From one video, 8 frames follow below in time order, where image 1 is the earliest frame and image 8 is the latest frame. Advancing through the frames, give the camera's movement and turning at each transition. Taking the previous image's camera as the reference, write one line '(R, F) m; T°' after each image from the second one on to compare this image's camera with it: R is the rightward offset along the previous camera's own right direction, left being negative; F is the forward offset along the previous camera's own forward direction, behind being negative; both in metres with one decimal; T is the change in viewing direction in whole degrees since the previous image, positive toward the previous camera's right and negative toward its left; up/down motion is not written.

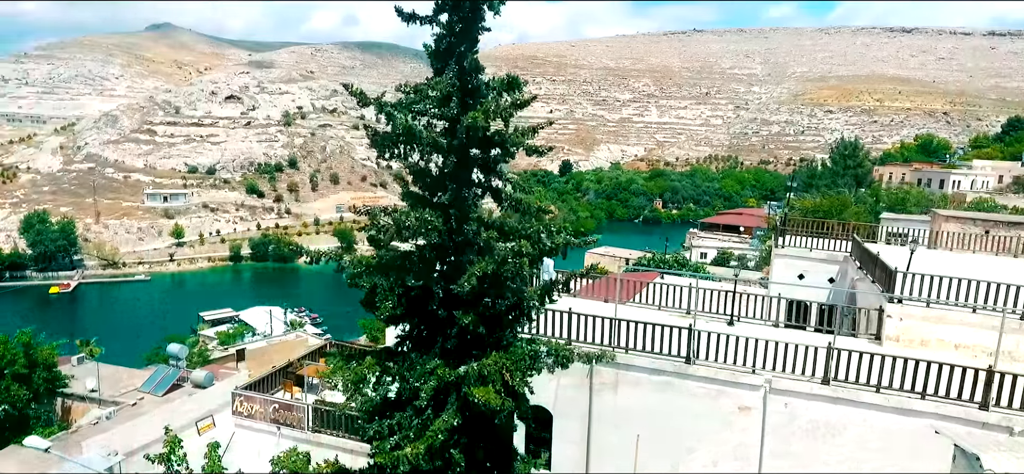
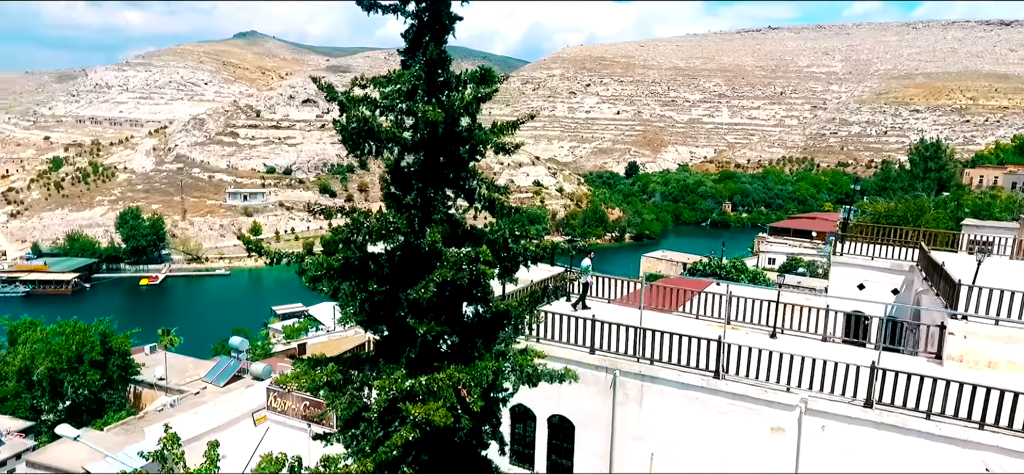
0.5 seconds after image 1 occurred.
(+0.4, +0.2) m; -6°
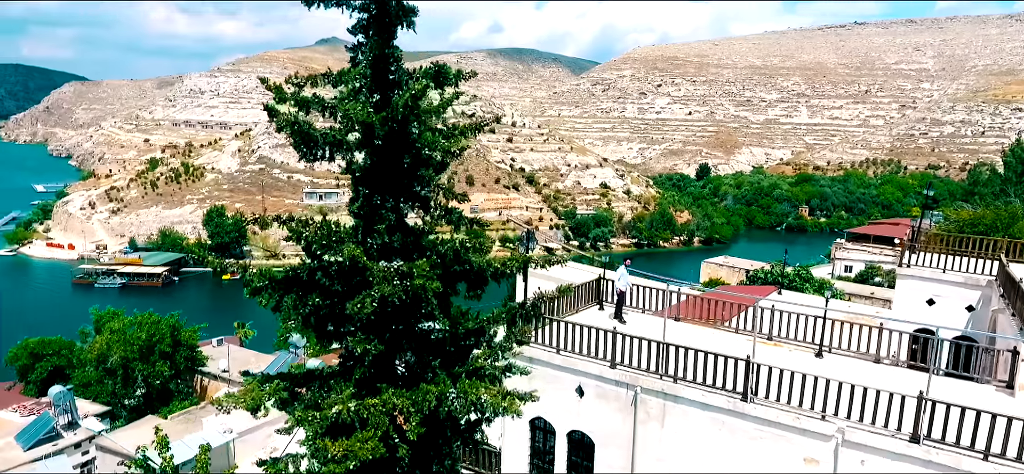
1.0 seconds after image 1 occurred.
(+0.4, +0.3) m; -6°
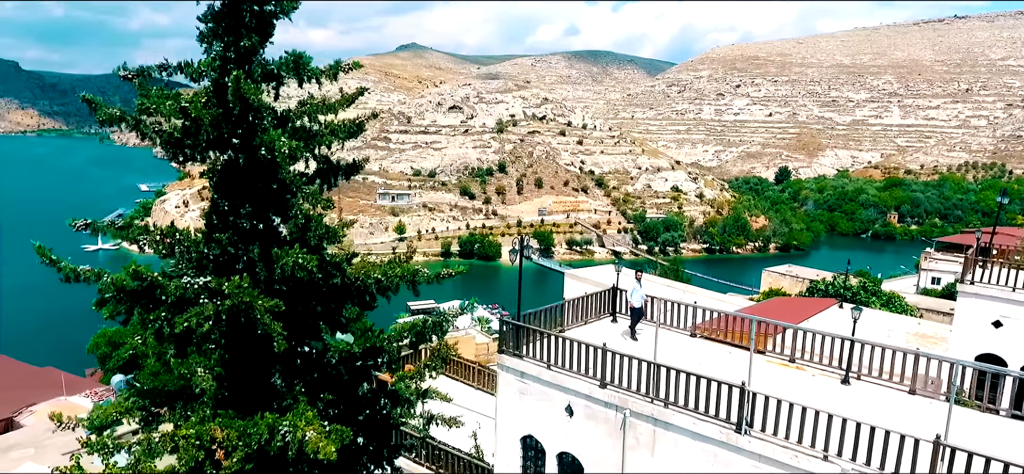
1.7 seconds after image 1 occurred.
(+0.7, +0.4) m; -6°
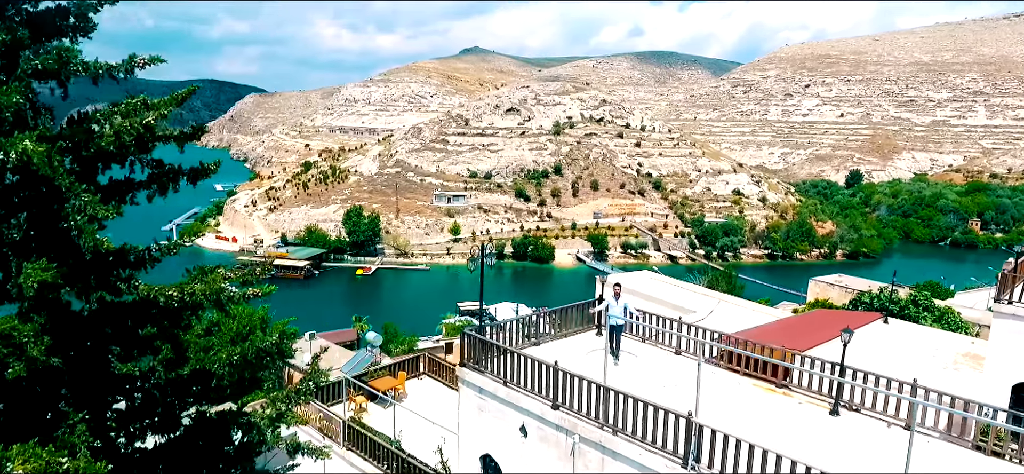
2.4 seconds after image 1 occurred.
(+0.8, +0.4) m; -5°
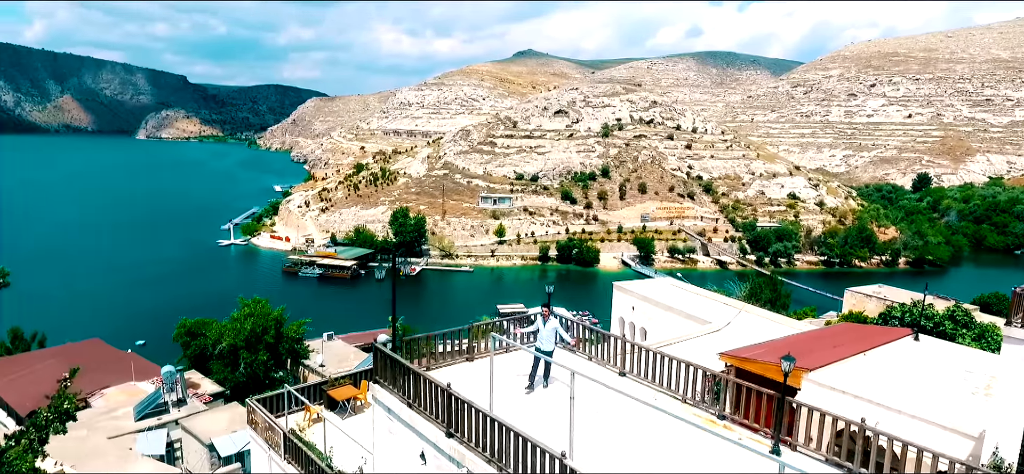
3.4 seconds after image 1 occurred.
(+1.1, +0.6) m; -5°
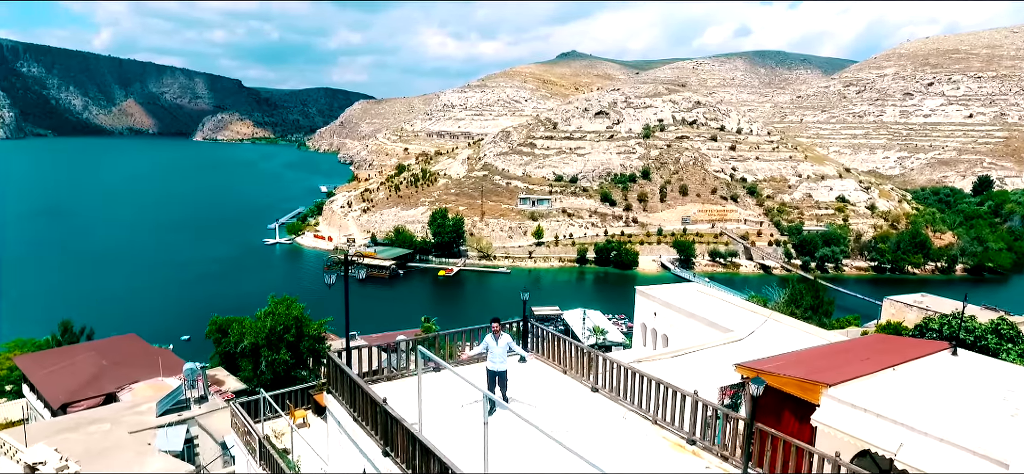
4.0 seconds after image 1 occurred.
(+0.6, +0.4) m; -4°
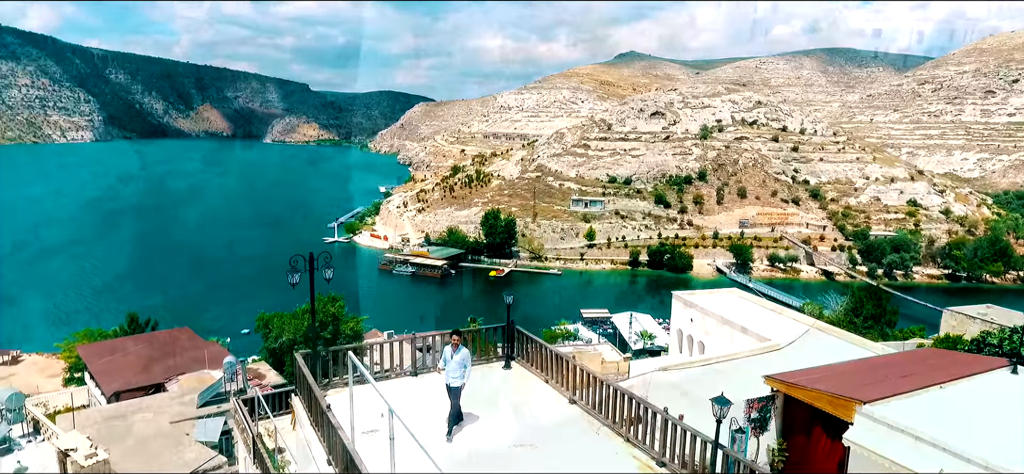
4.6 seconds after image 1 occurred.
(+0.6, +0.3) m; -5°
